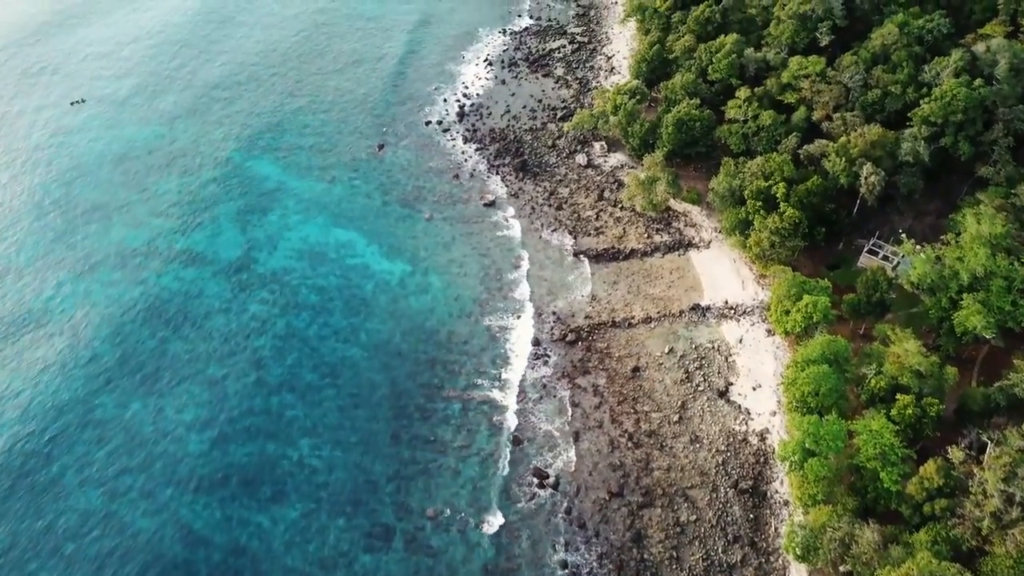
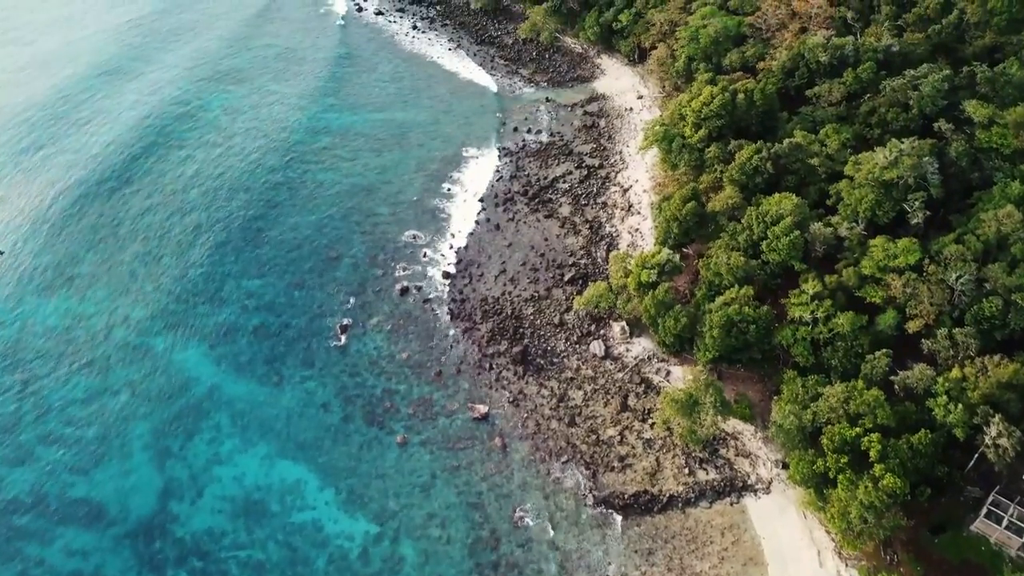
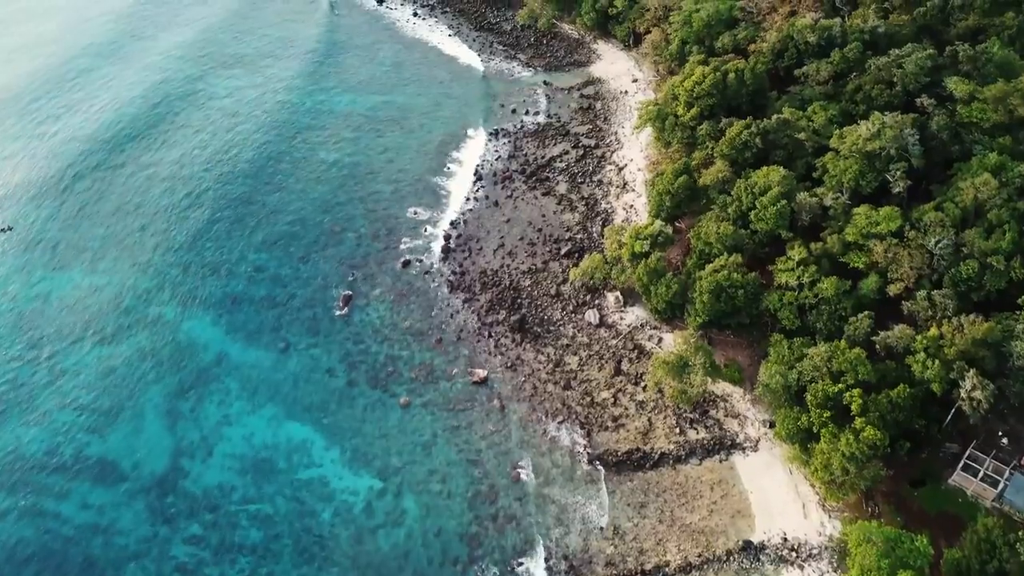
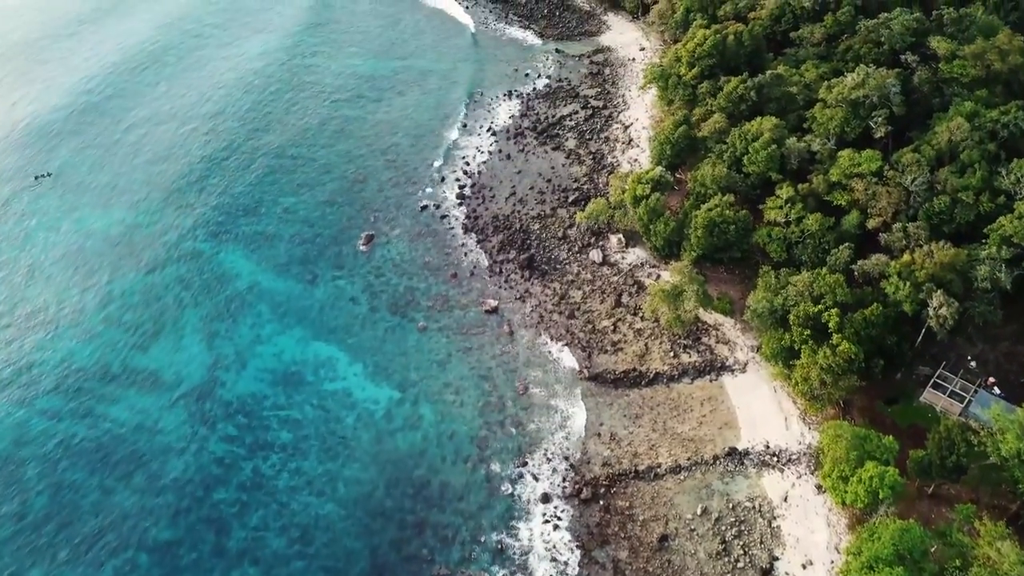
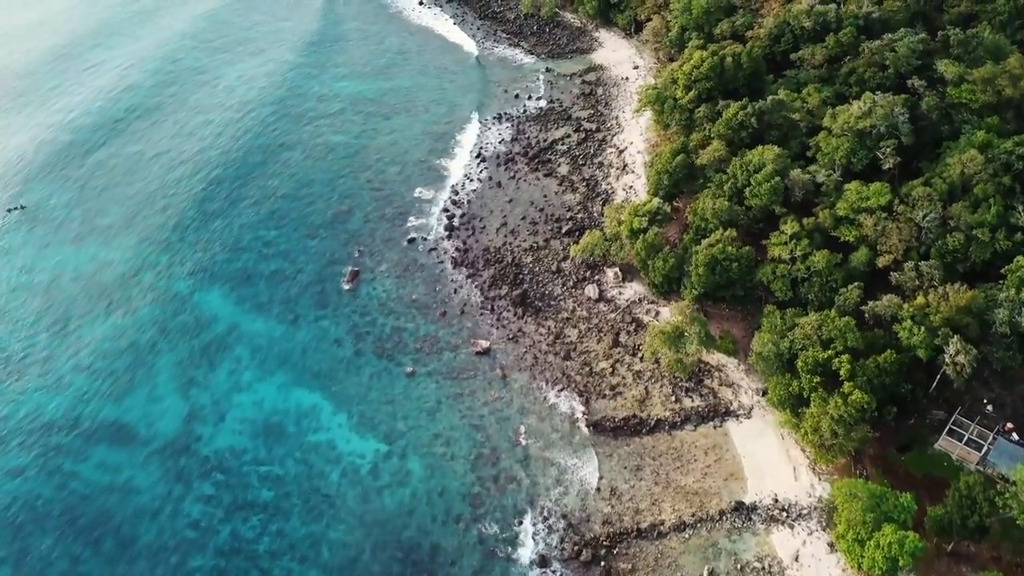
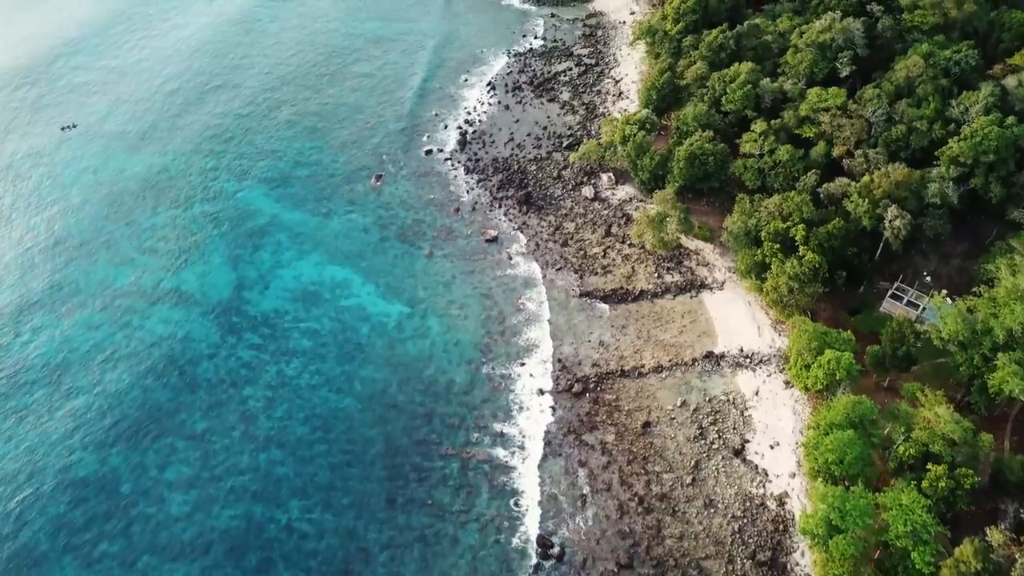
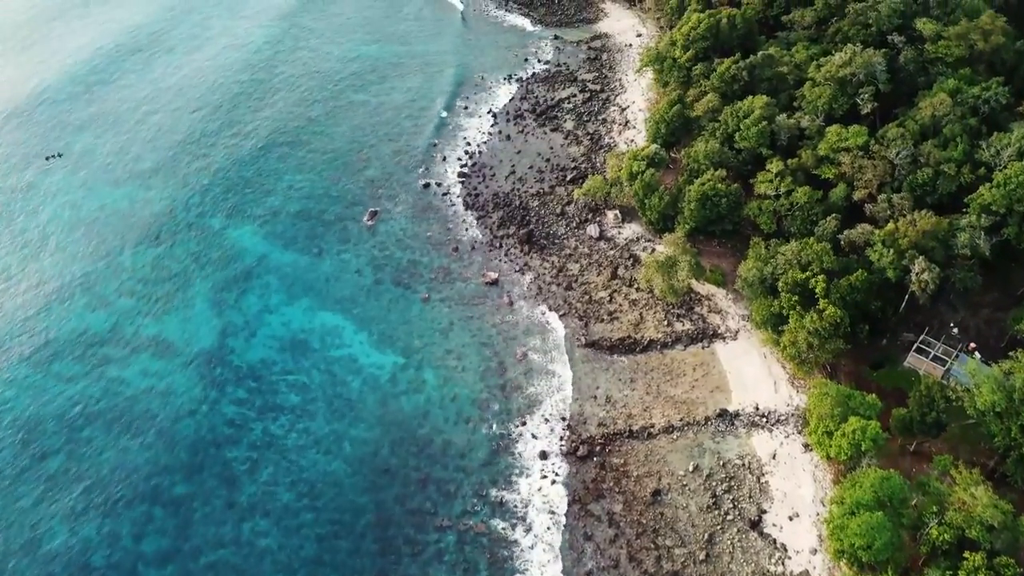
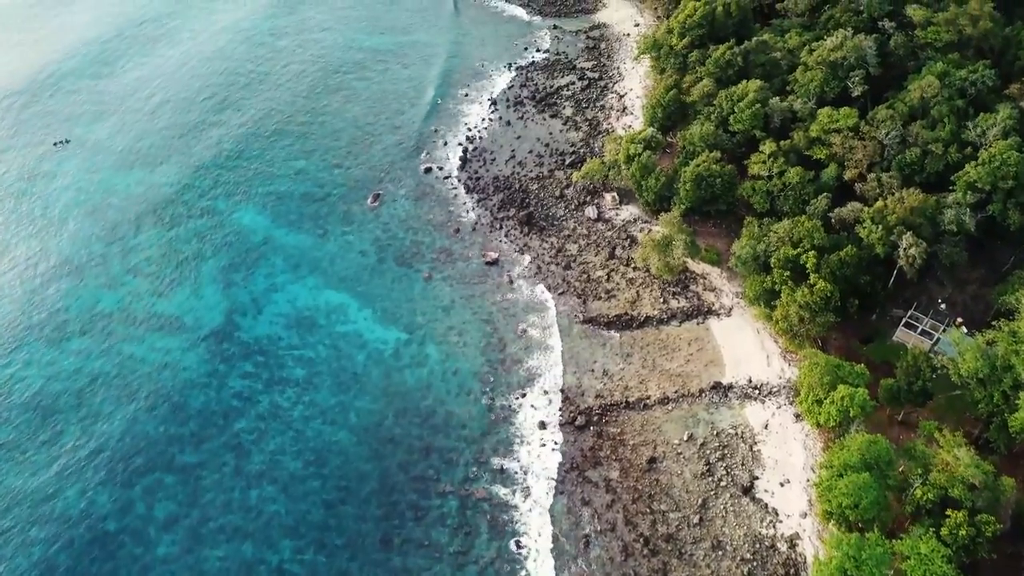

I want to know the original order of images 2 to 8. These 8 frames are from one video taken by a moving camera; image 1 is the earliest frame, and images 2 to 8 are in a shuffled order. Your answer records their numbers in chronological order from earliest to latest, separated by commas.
6, 8, 7, 4, 5, 3, 2
